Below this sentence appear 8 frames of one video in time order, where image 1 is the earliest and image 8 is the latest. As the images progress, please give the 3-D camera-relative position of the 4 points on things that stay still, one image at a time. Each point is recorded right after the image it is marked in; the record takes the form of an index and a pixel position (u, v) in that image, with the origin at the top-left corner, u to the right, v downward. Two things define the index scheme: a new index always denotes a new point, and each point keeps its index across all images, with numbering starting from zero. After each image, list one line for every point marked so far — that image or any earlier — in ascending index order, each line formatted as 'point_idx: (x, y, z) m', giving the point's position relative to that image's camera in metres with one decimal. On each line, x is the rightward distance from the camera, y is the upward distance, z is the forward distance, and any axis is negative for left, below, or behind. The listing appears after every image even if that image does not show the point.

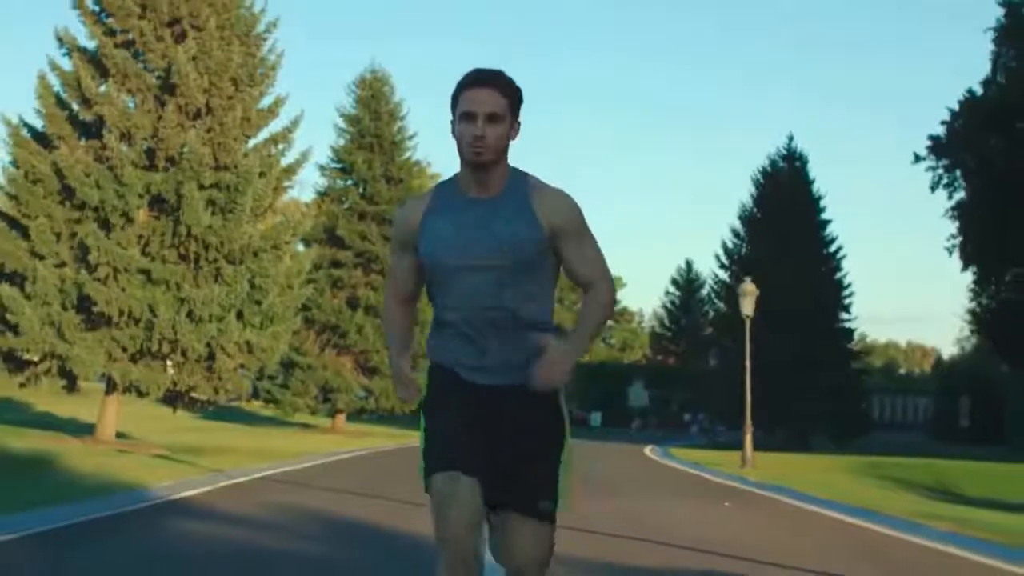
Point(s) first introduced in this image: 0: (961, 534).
0: (+5.4, -2.9, +17.6) m
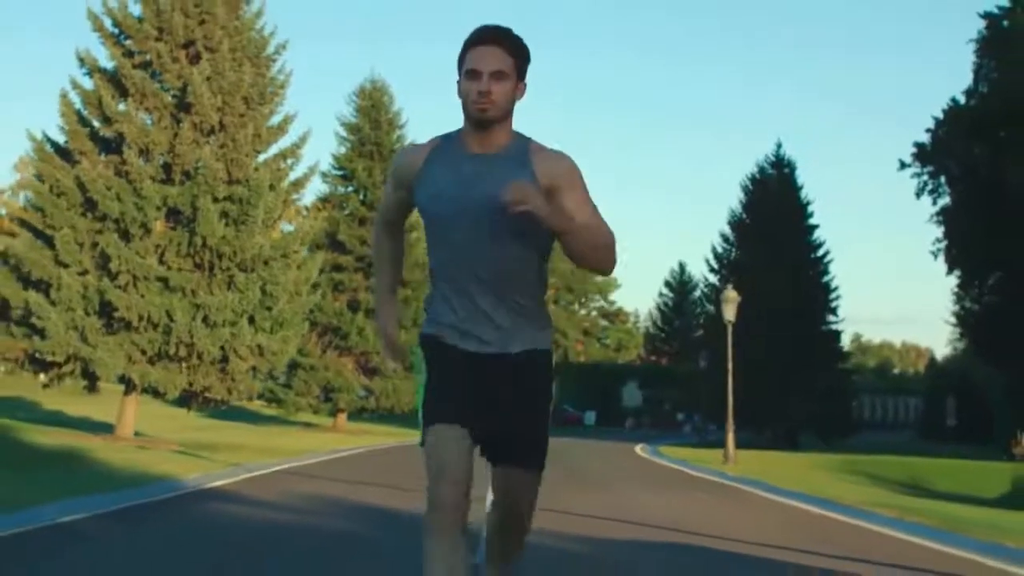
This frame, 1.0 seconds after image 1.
0: (+5.4, -3.1, +19.5) m
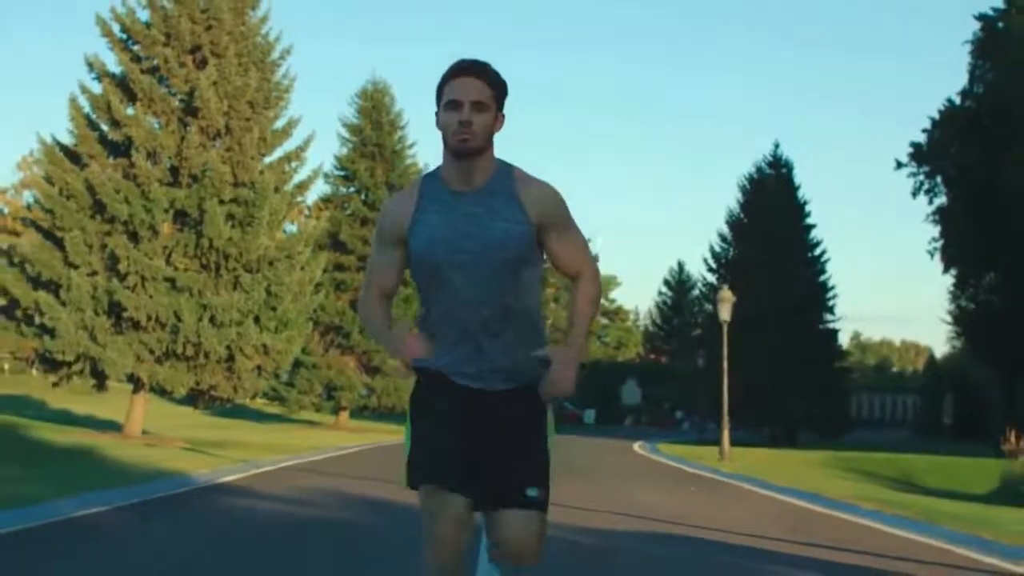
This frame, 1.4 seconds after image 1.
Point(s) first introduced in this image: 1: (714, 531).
0: (+5.4, -3.1, +20.2) m
1: (+2.3, -2.7, +16.3) m
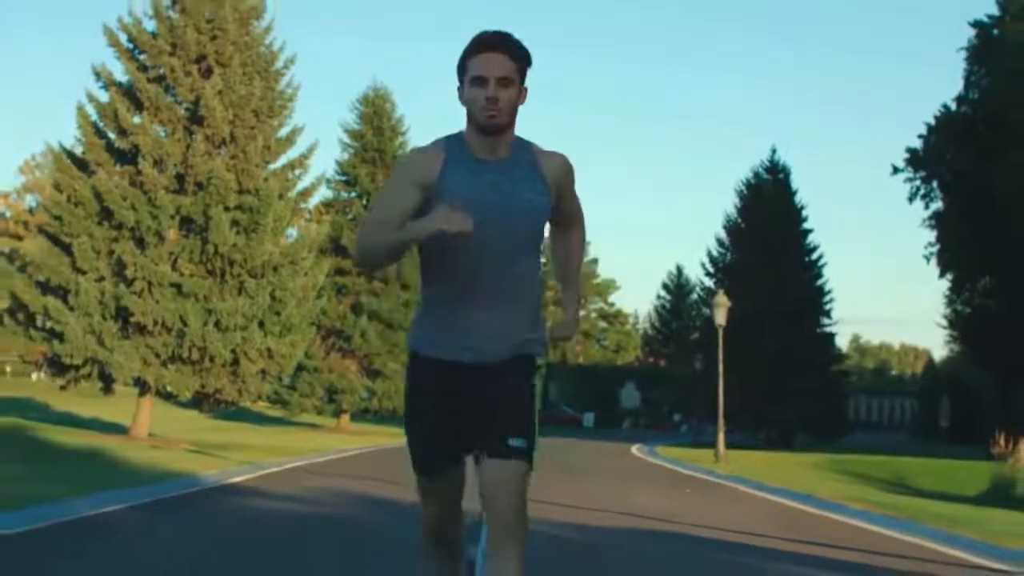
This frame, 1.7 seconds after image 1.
0: (+5.4, -3.2, +20.8) m
1: (+2.3, -2.8, +17.0) m
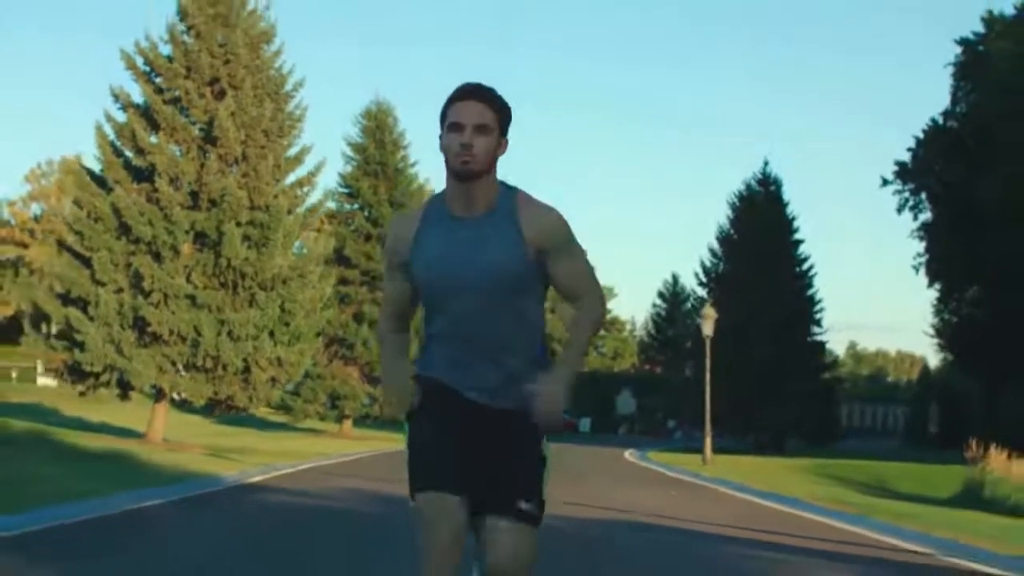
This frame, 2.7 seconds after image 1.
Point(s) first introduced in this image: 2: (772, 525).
0: (+5.3, -3.5, +22.5) m
1: (+2.2, -3.0, +18.7) m
2: (+3.4, -3.1, +19.5) m
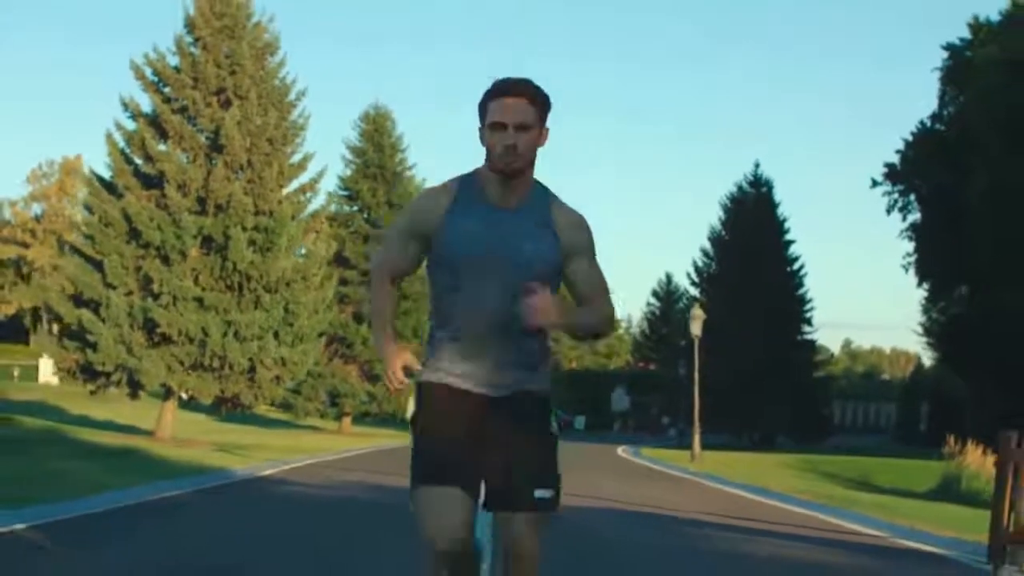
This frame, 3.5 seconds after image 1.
0: (+5.2, -3.5, +23.9) m
1: (+2.1, -3.1, +20.1) m
2: (+3.3, -3.2, +20.9) m
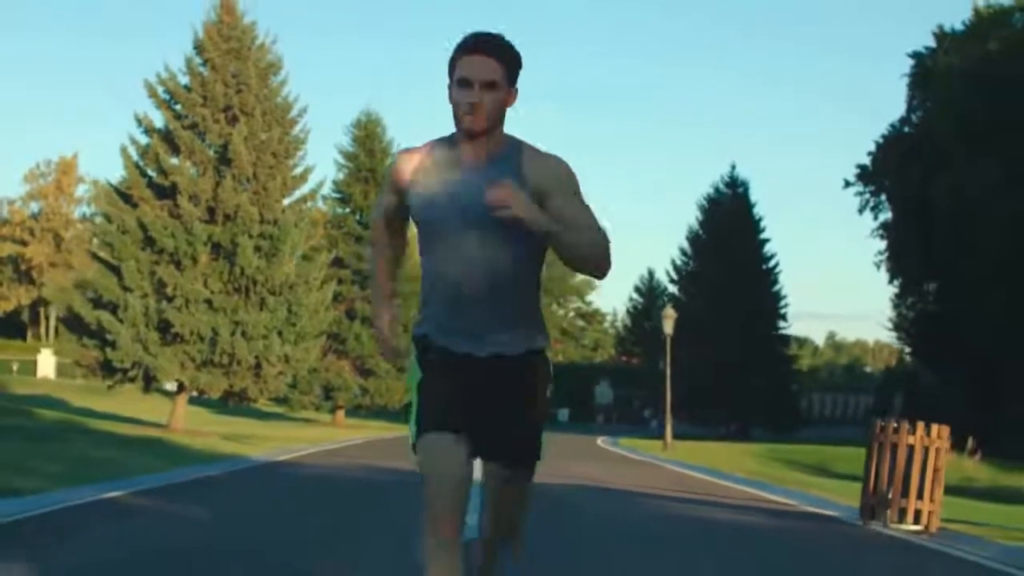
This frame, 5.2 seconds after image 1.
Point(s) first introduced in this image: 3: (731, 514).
0: (+4.9, -3.7, +27.1) m
1: (+1.9, -3.2, +23.2) m
2: (+3.1, -3.4, +24.0) m
3: (+2.6, -2.7, +17.3) m
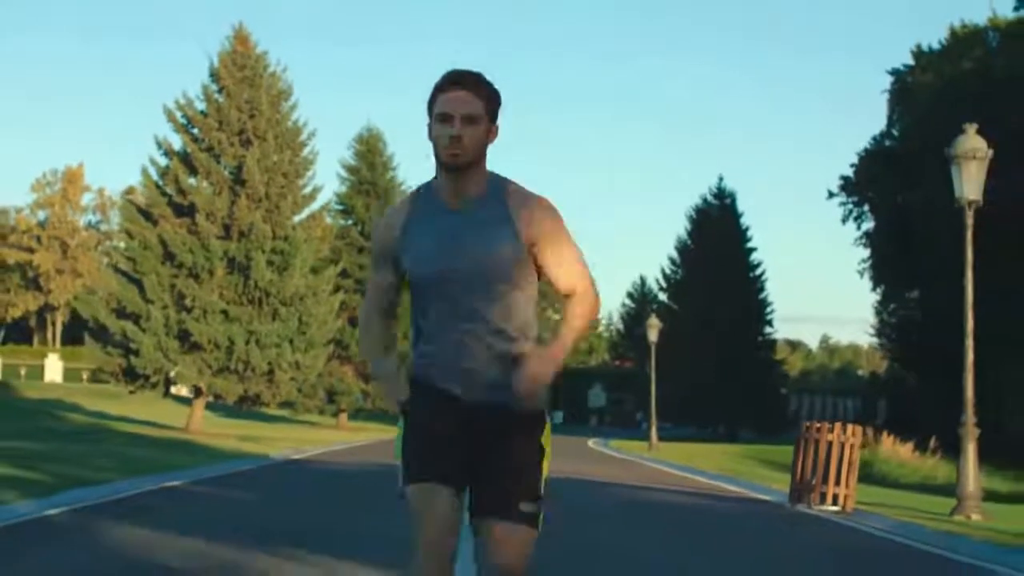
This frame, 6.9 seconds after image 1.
0: (+4.8, -4.0, +30.0) m
1: (+1.8, -3.5, +26.1) m
2: (+3.0, -3.6, +26.9) m
3: (+2.5, -3.0, +20.2) m
